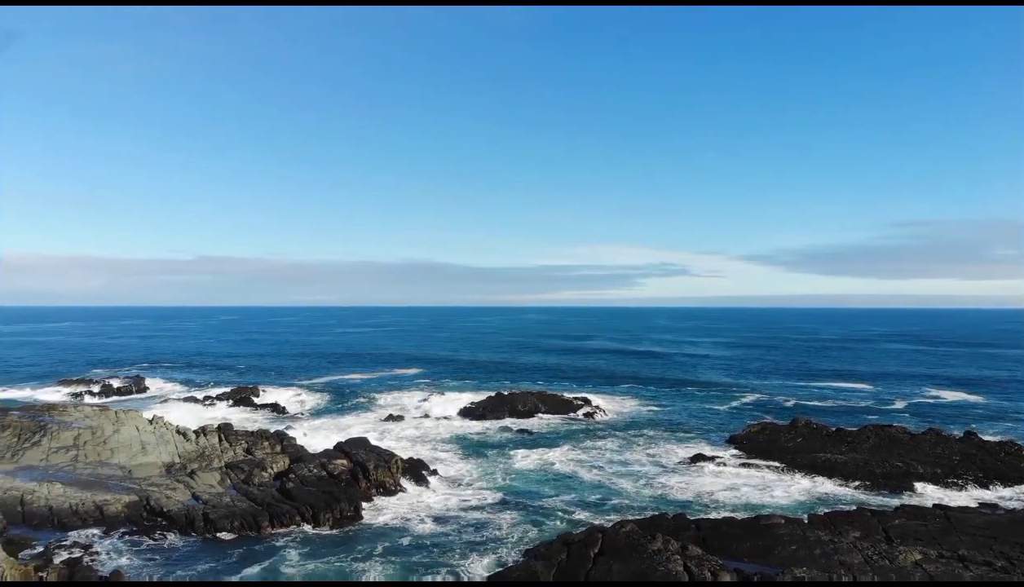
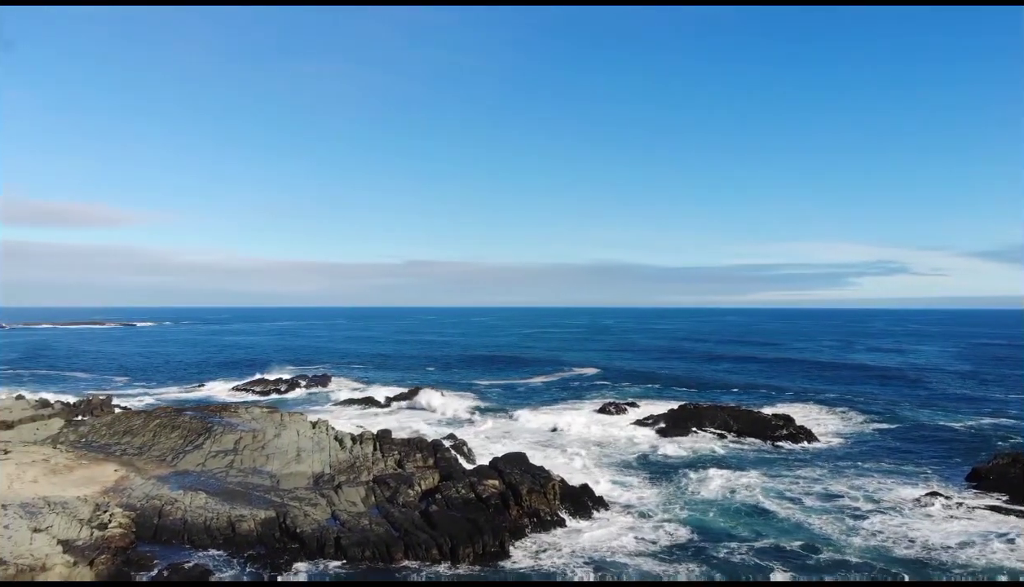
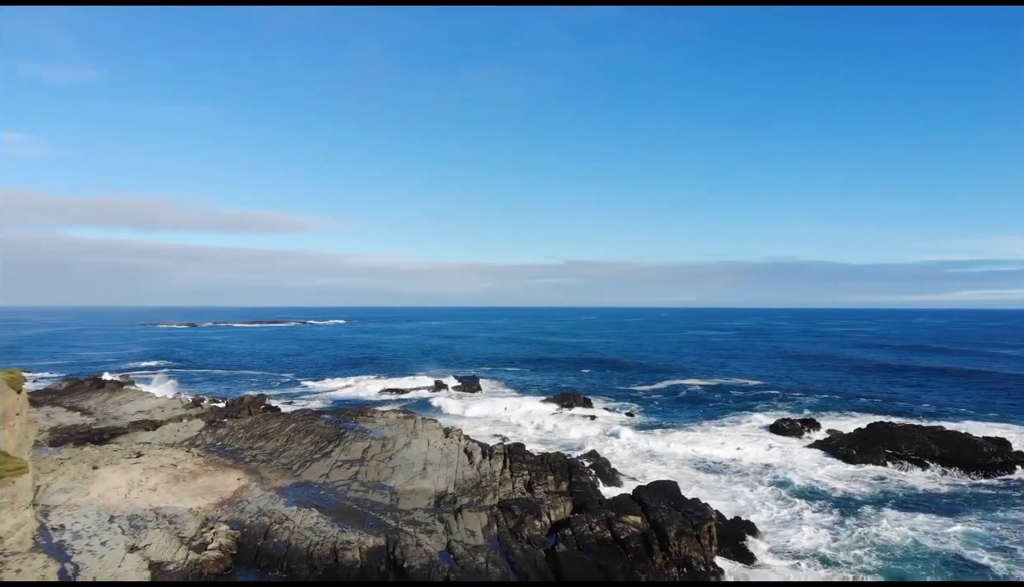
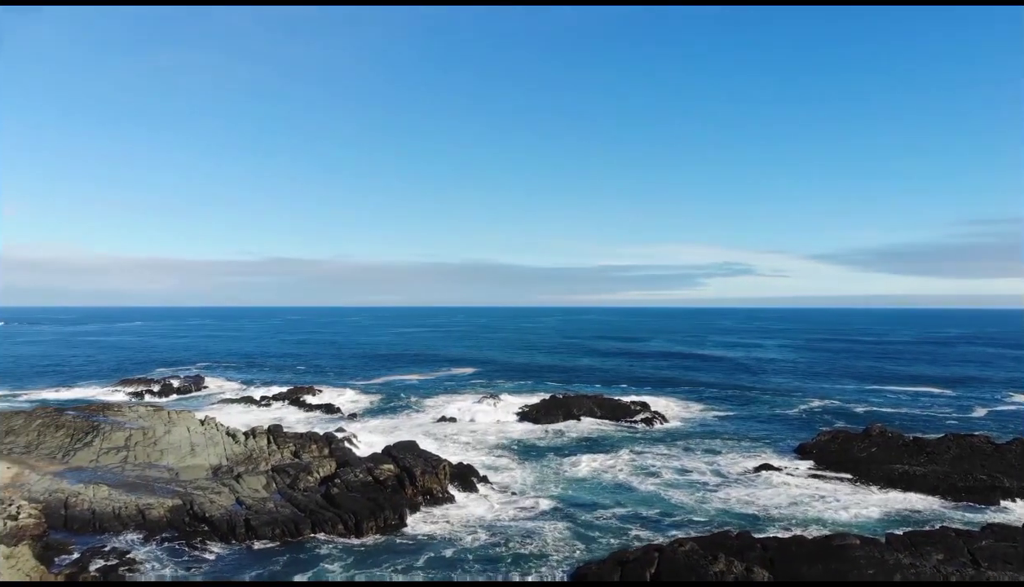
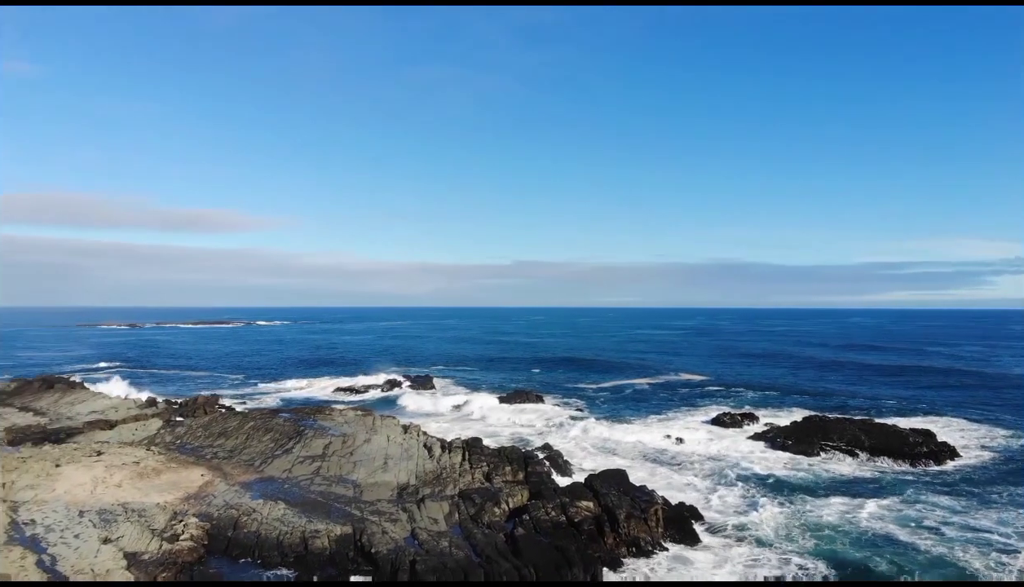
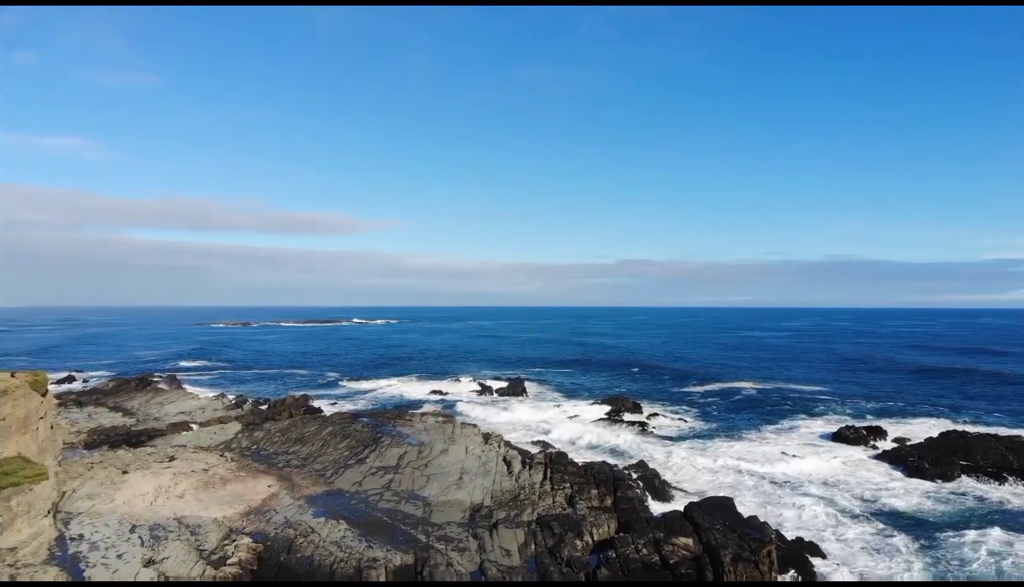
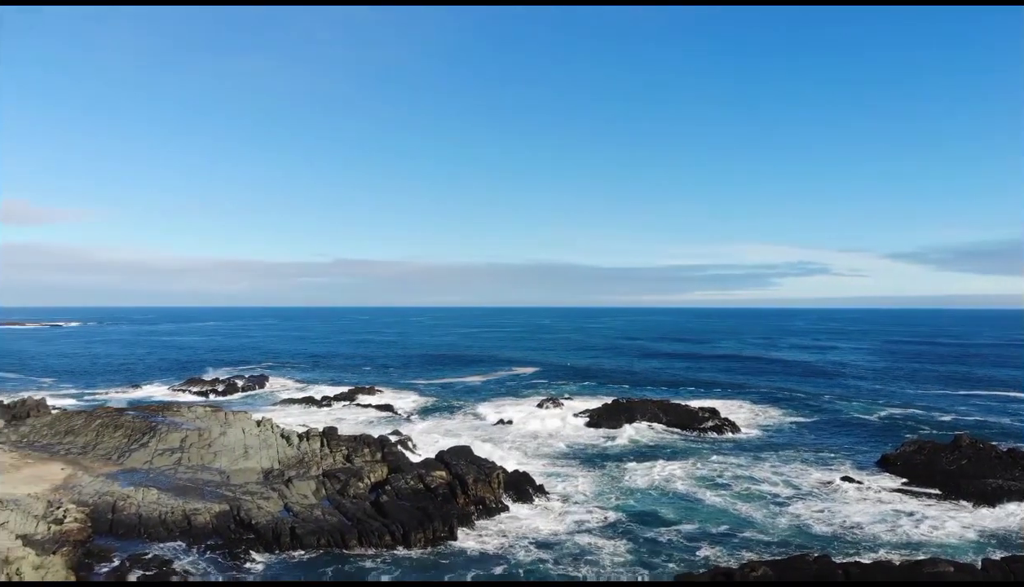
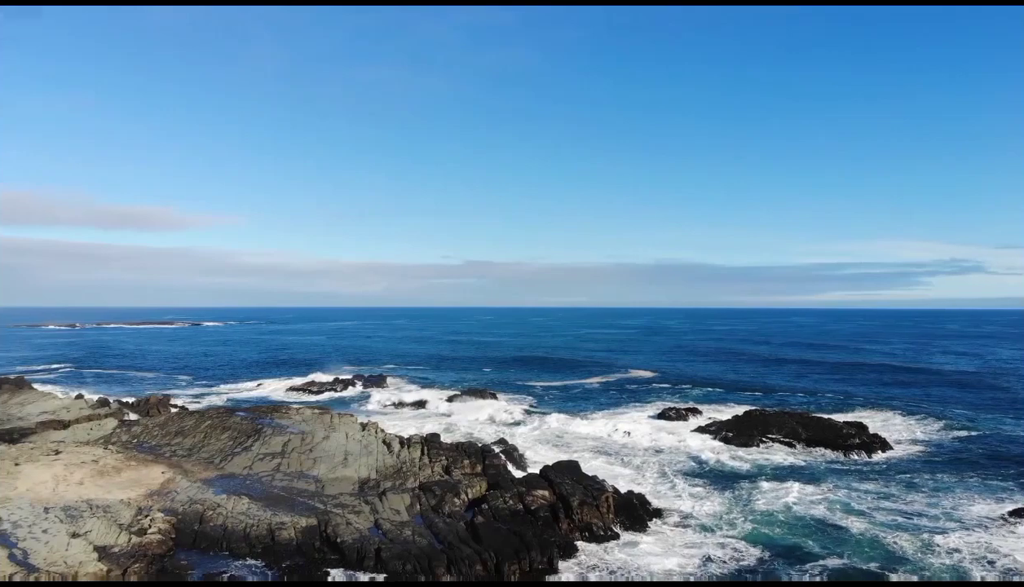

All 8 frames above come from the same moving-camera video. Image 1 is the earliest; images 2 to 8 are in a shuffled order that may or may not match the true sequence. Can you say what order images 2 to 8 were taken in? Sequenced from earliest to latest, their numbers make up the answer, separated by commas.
4, 7, 2, 8, 5, 3, 6
